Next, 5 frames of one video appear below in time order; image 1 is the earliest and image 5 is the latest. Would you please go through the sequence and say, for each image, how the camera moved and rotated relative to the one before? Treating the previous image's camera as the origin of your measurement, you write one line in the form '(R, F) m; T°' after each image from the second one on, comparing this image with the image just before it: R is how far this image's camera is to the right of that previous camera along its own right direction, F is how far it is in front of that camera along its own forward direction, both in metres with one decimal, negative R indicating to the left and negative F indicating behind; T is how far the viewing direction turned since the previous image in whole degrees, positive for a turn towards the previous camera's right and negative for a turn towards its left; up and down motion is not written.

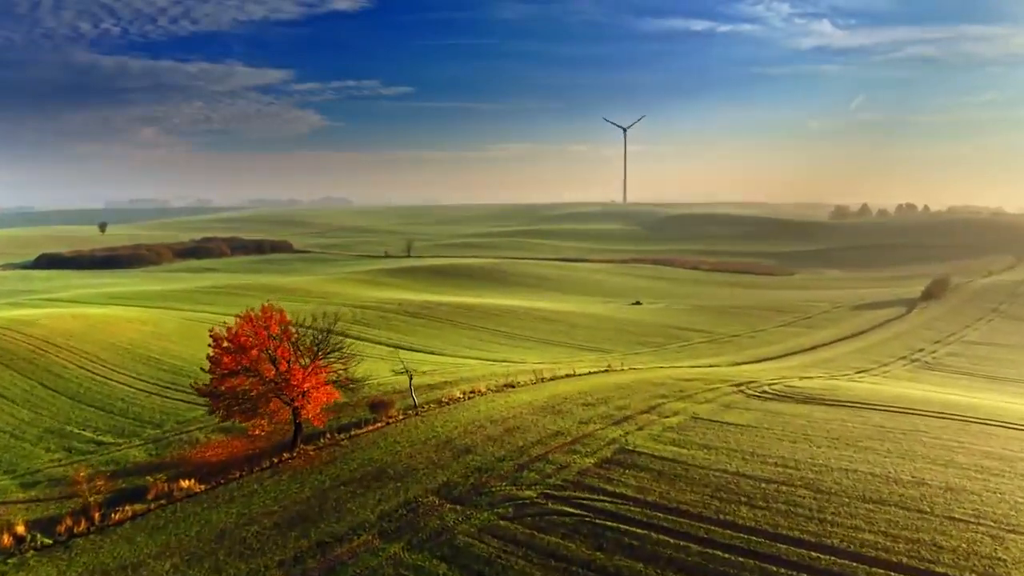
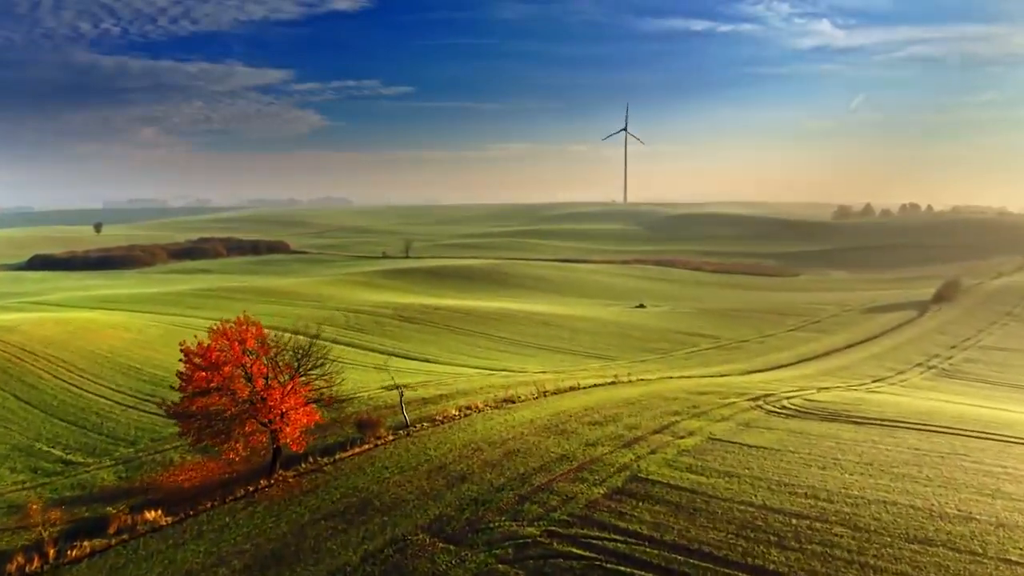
(0.0, +2.4) m; 0°
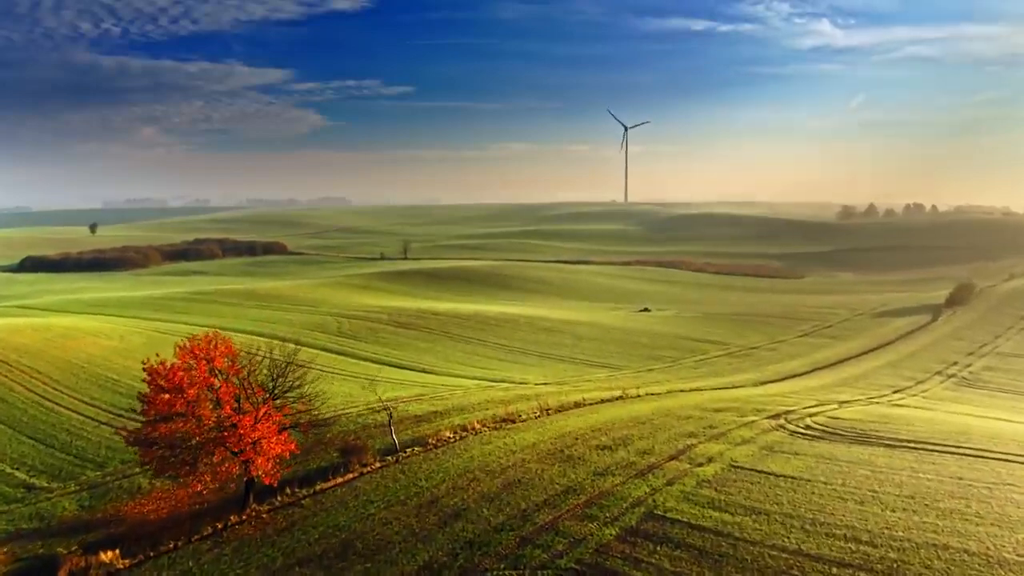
(0.0, +2.5) m; 0°
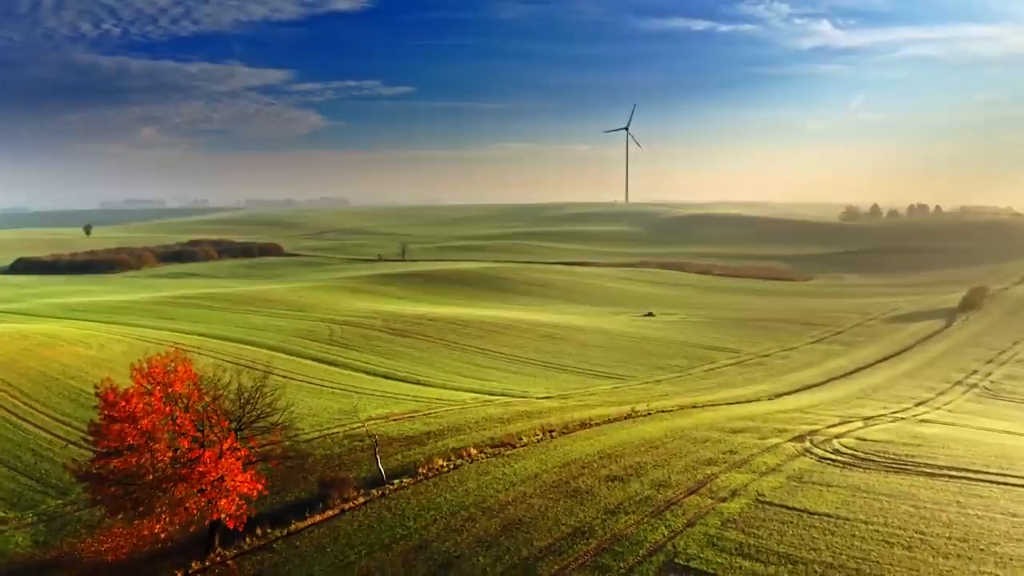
(0.0, +2.5) m; 0°
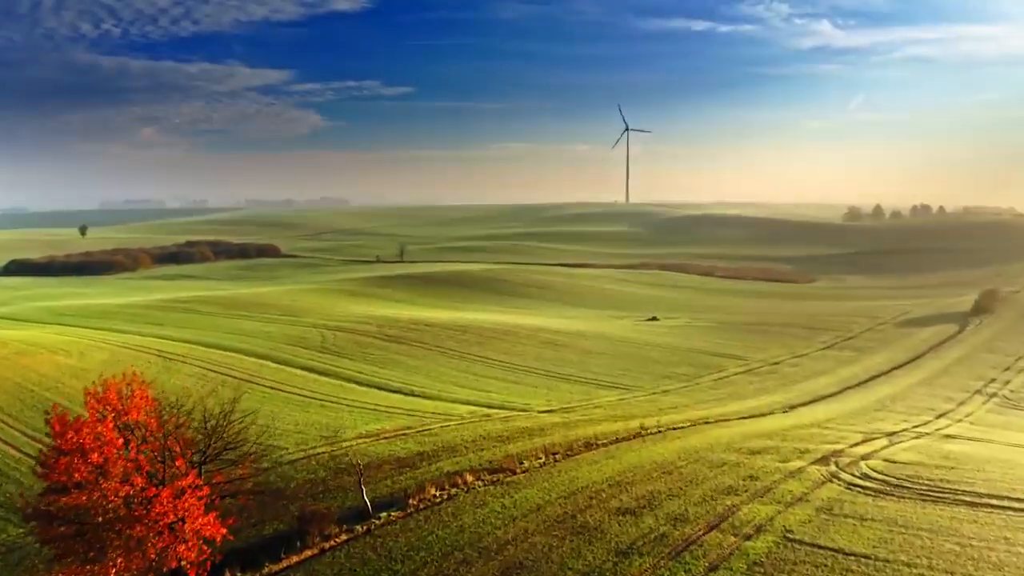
(0.0, +2.1) m; 0°
